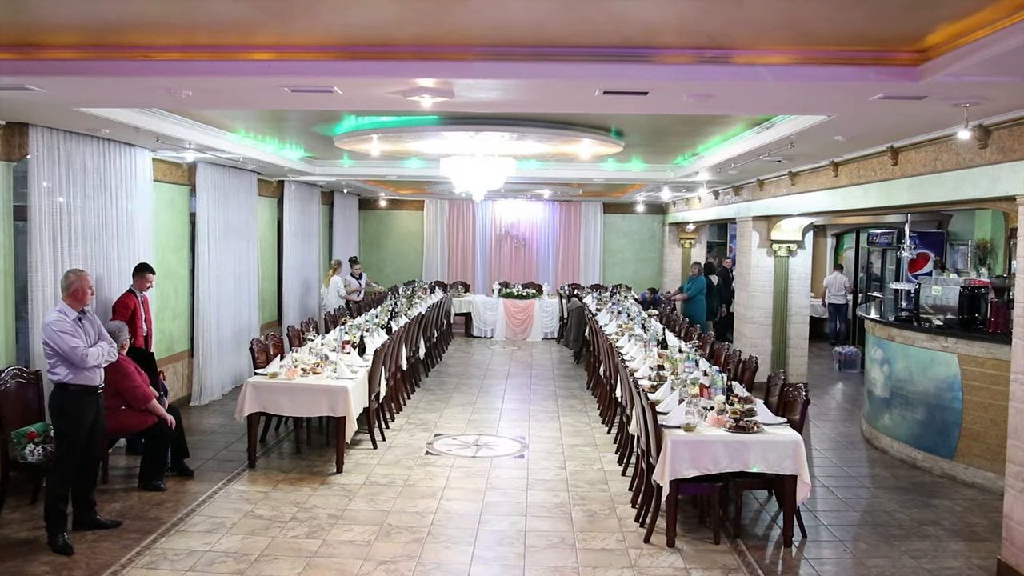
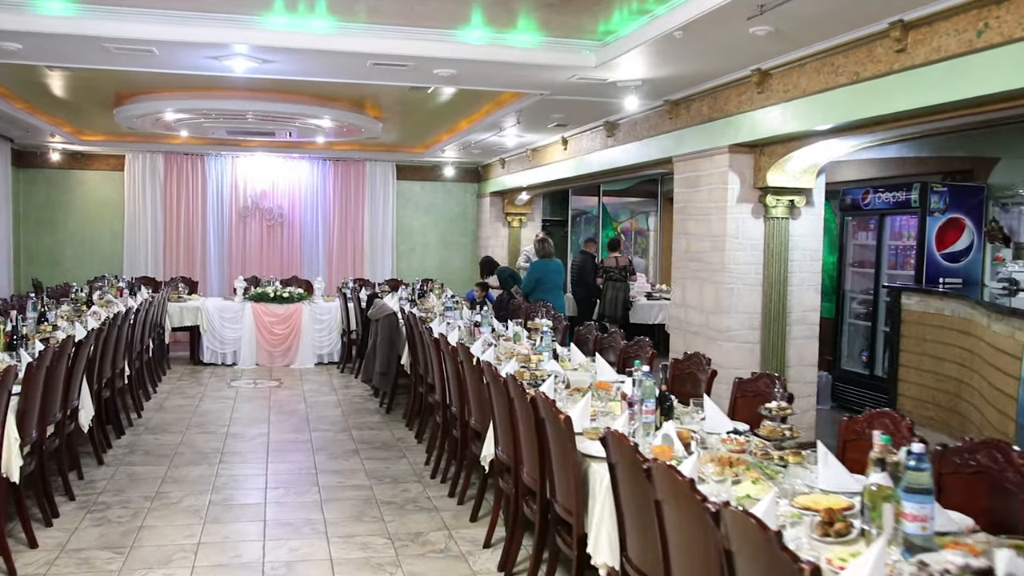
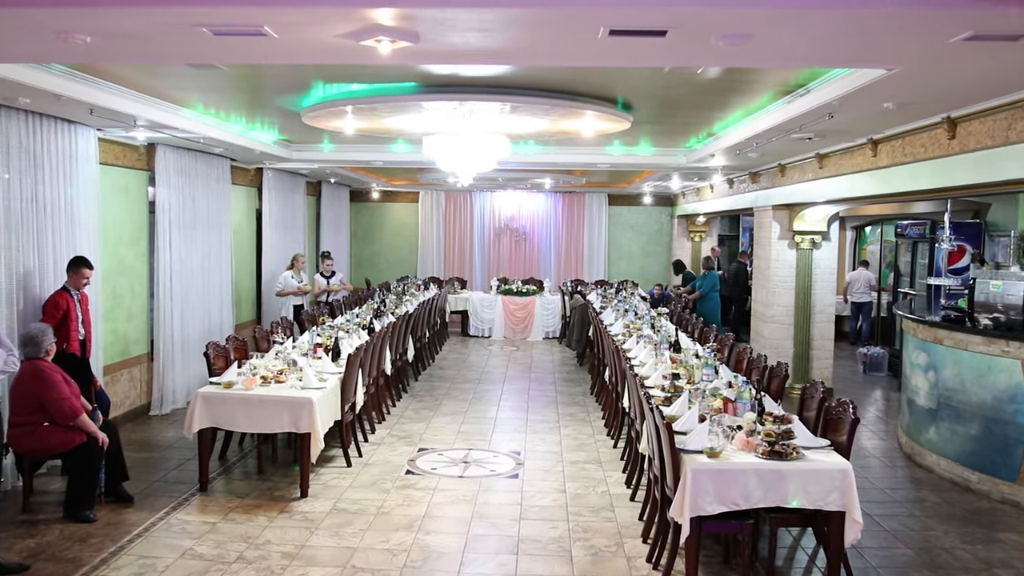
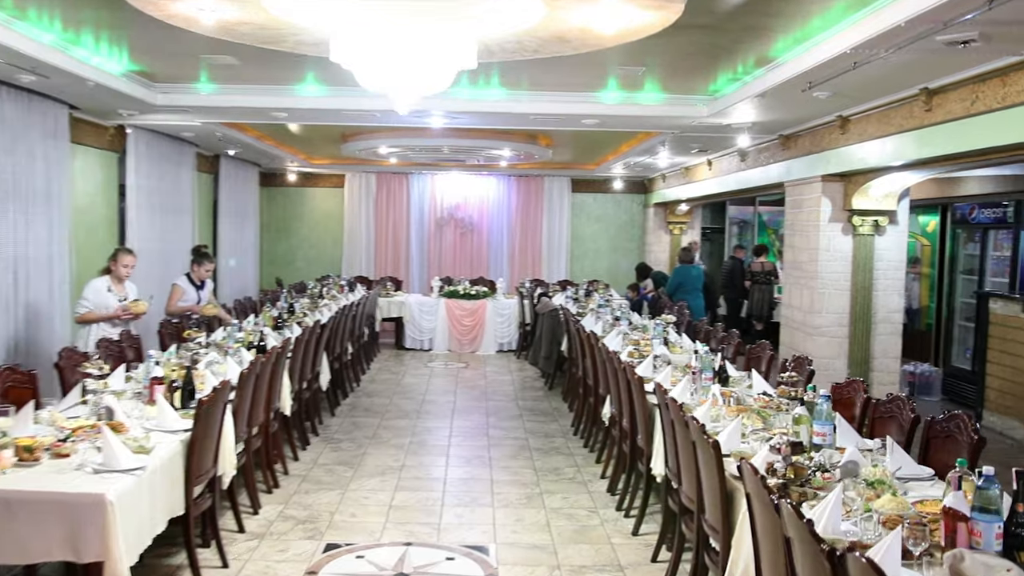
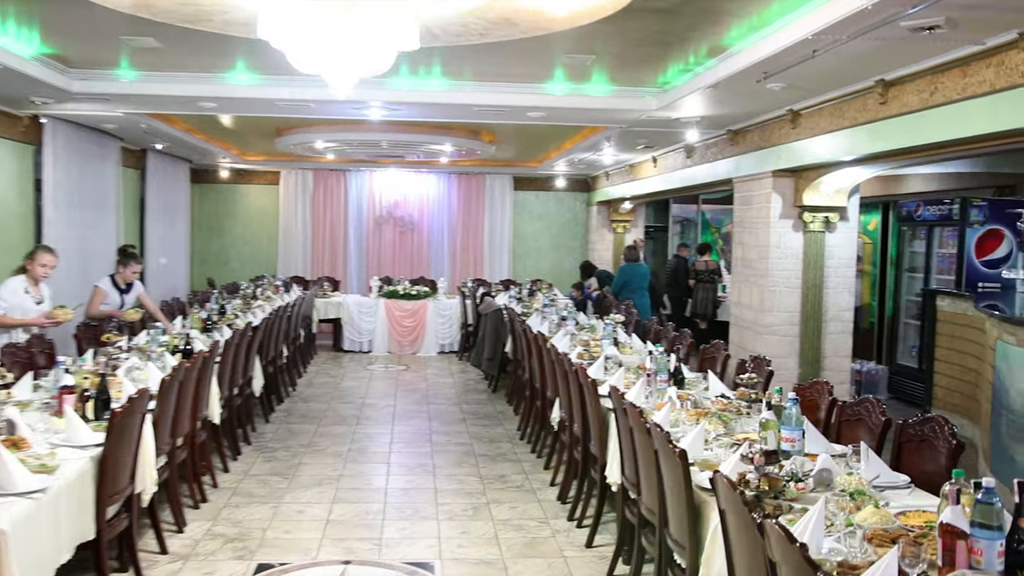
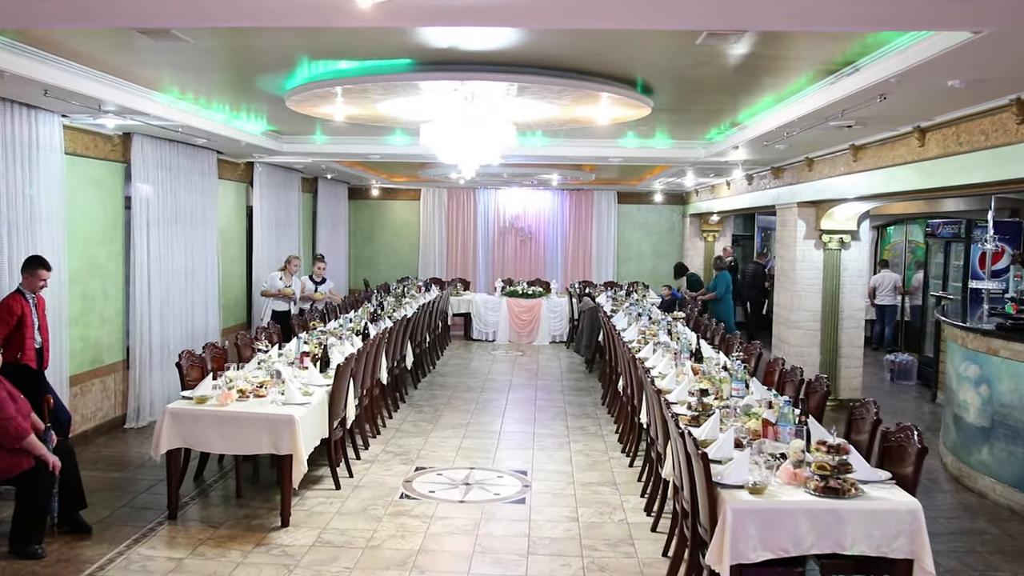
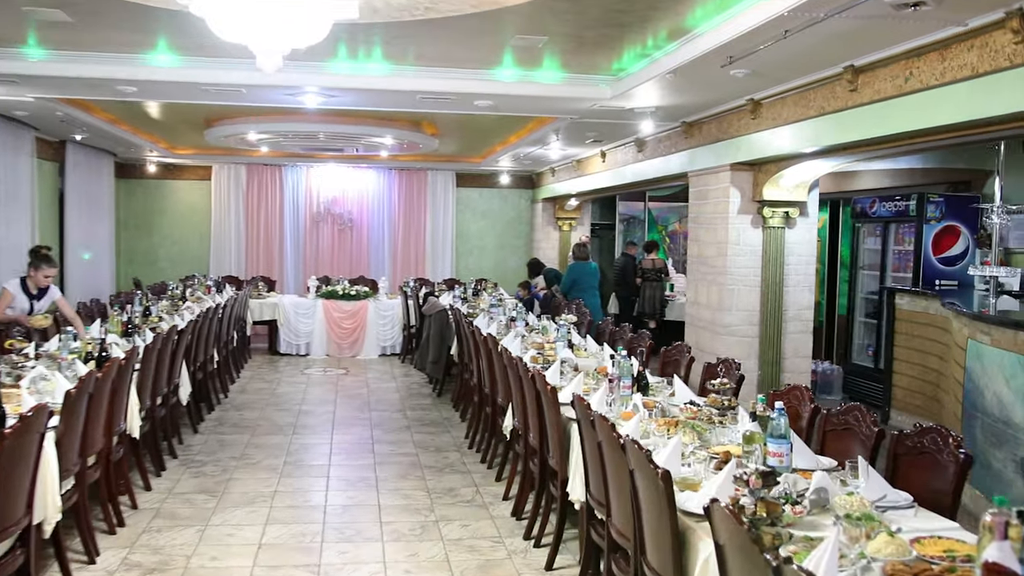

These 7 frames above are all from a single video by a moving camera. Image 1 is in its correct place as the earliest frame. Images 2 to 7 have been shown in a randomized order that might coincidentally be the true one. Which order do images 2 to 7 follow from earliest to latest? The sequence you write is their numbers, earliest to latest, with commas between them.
3, 6, 4, 5, 7, 2
